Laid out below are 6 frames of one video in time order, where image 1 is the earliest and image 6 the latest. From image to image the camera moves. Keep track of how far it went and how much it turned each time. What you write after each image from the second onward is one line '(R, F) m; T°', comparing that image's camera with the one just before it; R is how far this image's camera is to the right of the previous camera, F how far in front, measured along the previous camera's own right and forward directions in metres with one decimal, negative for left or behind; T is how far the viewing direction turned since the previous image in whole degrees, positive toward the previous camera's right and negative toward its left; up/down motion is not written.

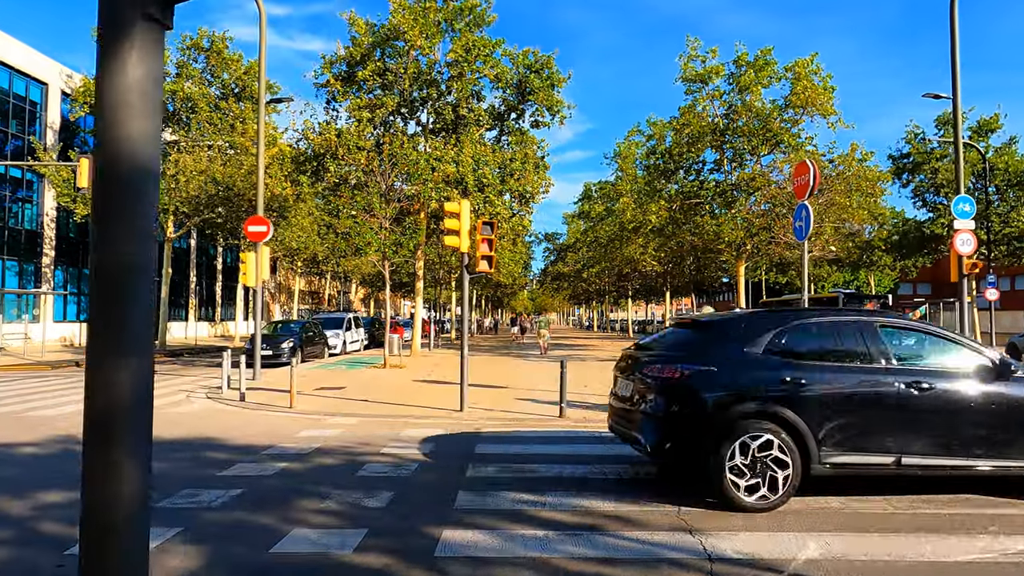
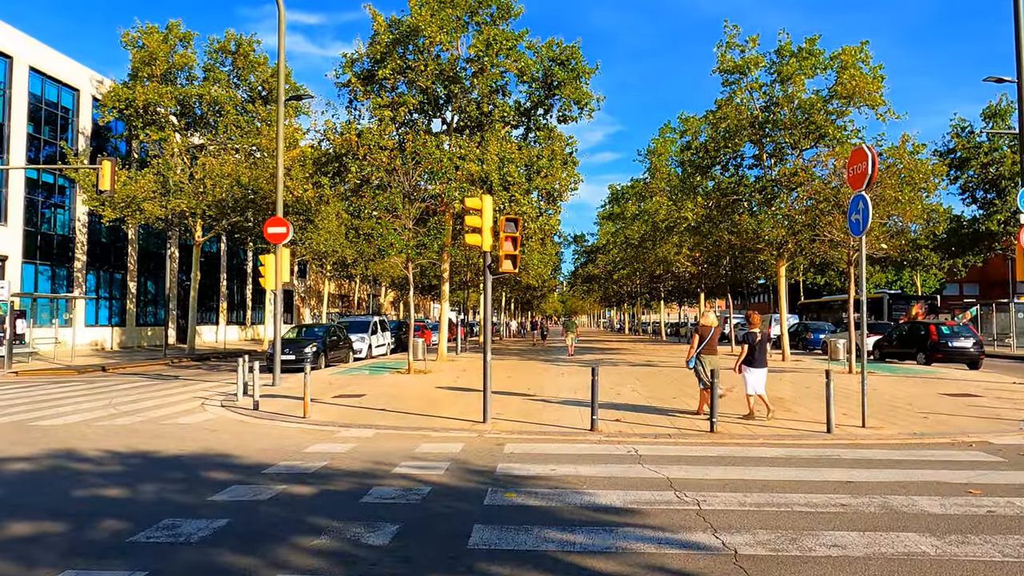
(0.0, +0.8) m; -3°
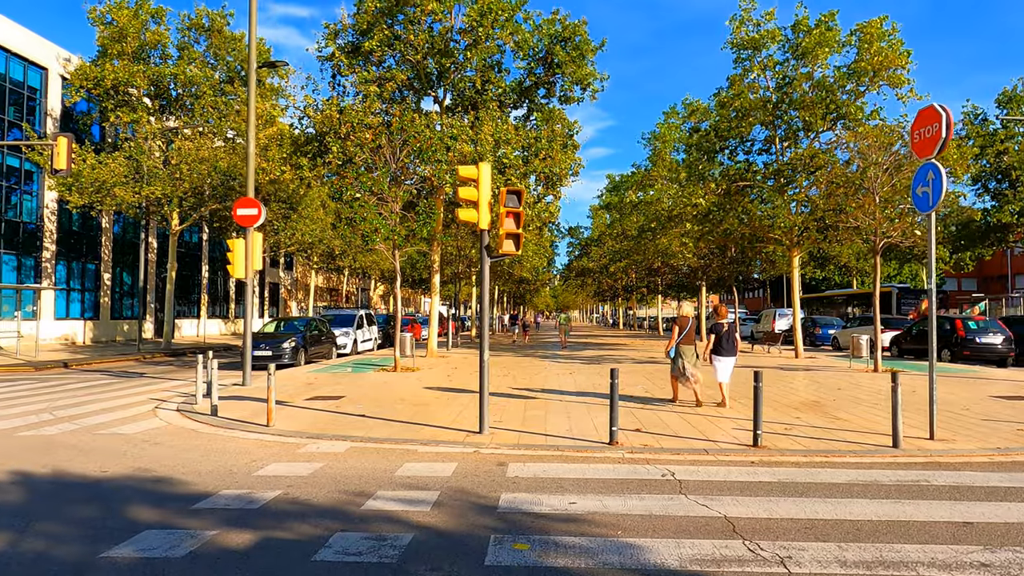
(-0.1, +1.5) m; +1°
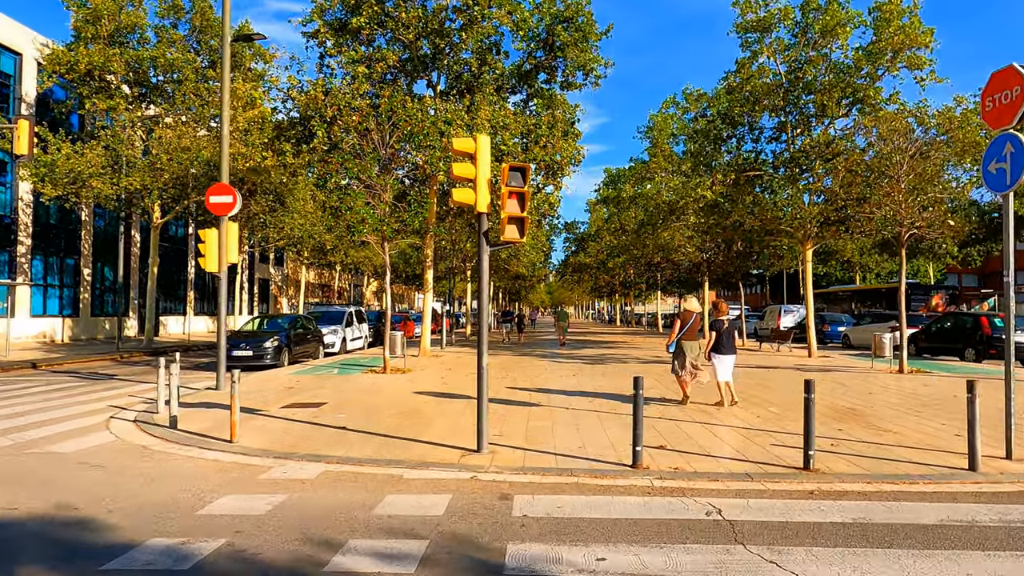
(-0.1, +1.1) m; 0°
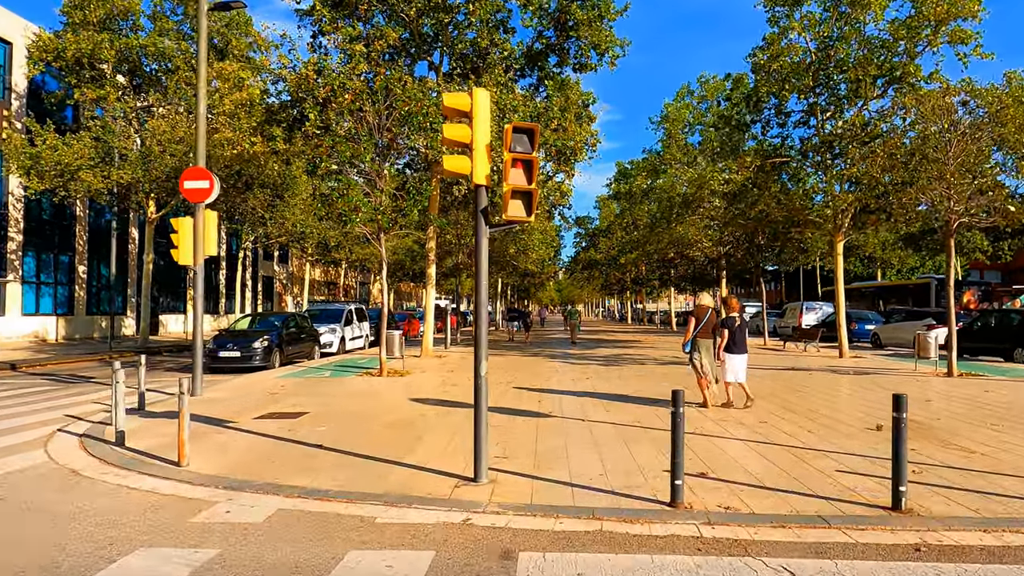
(0.0, +1.3) m; -1°
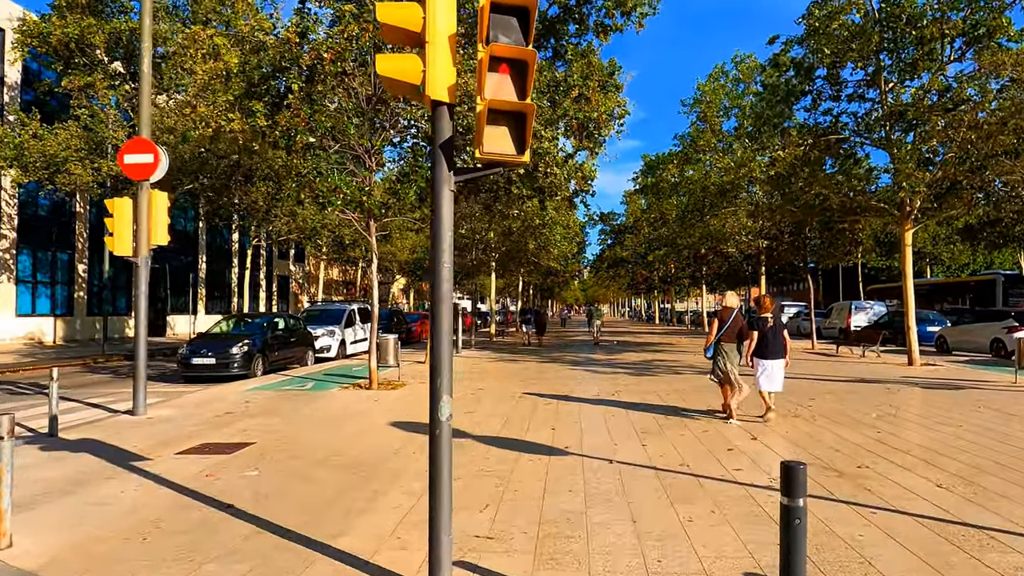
(+0.2, +2.2) m; -2°
